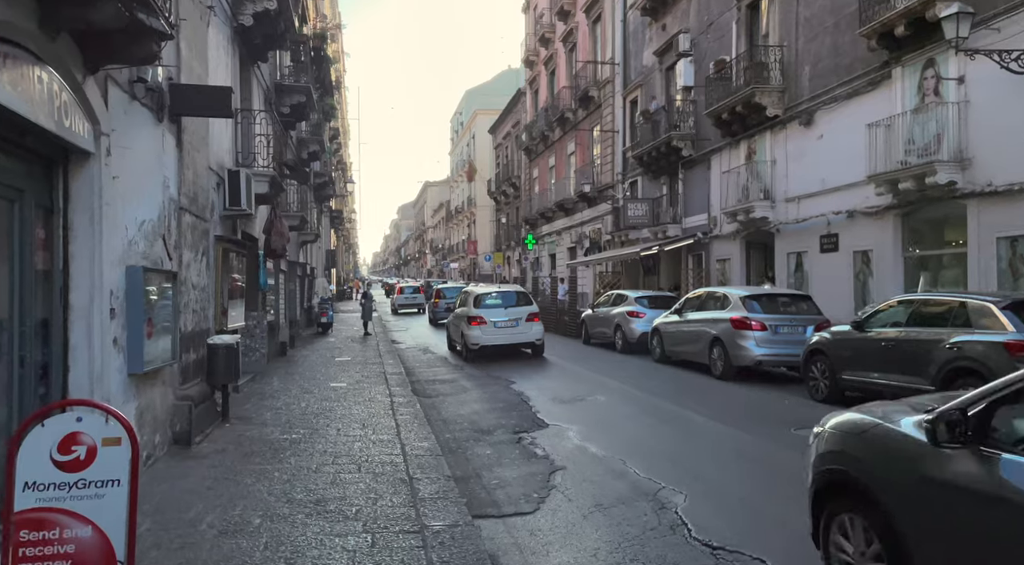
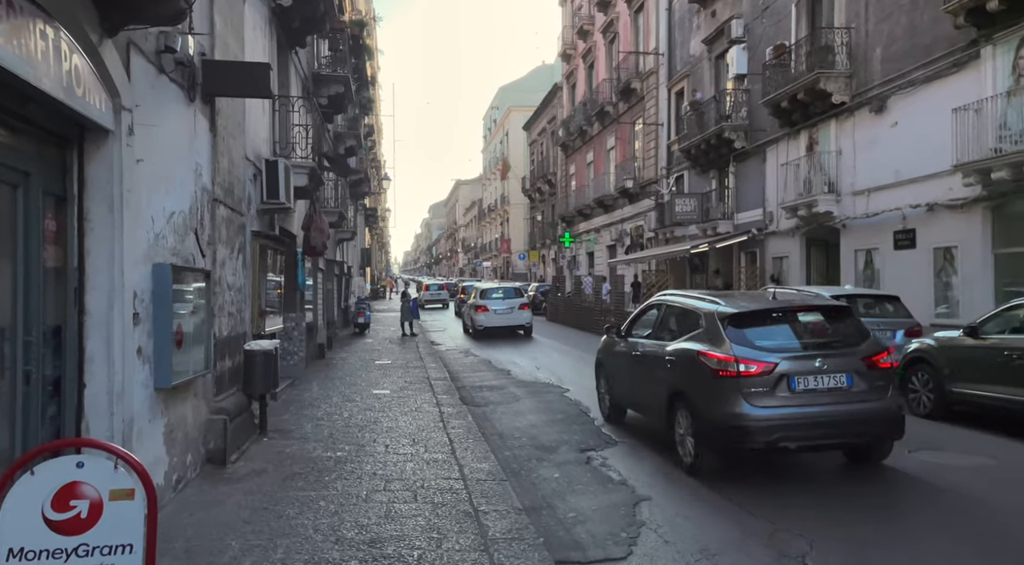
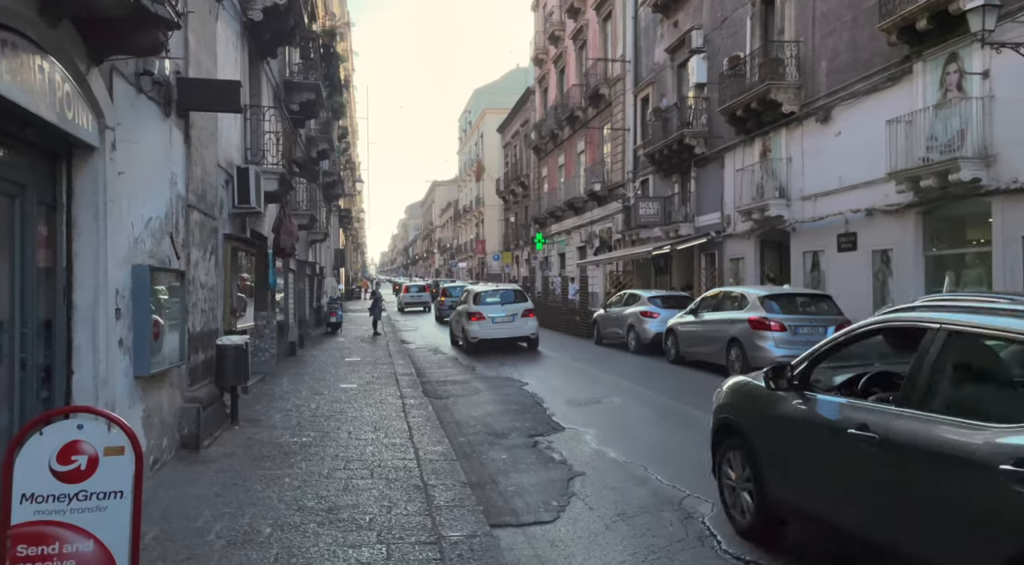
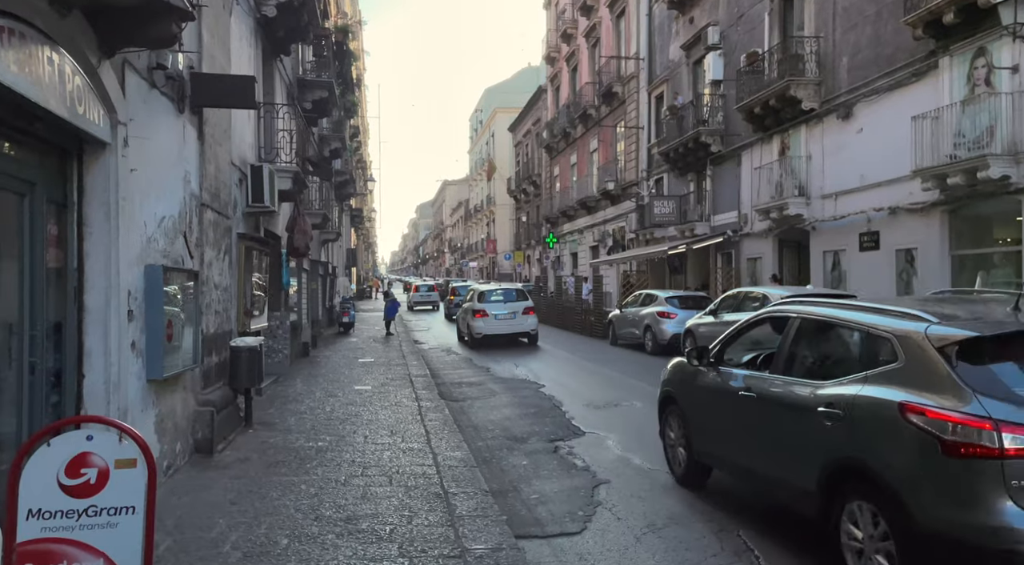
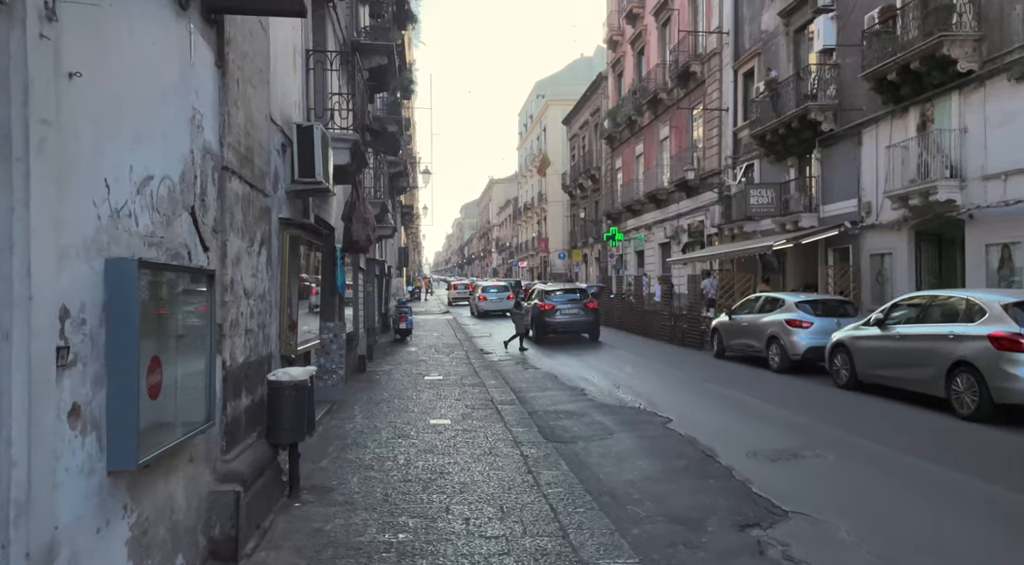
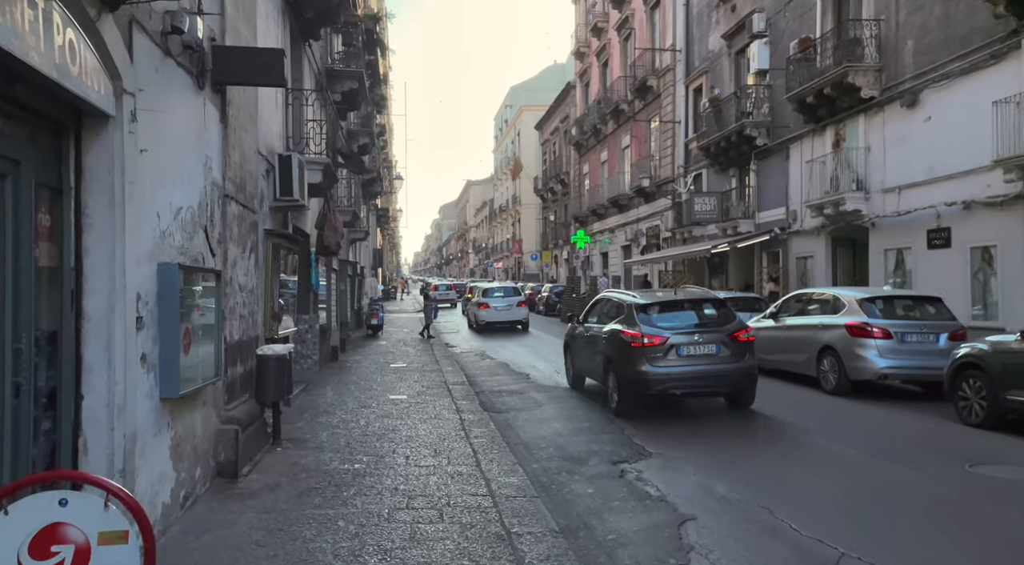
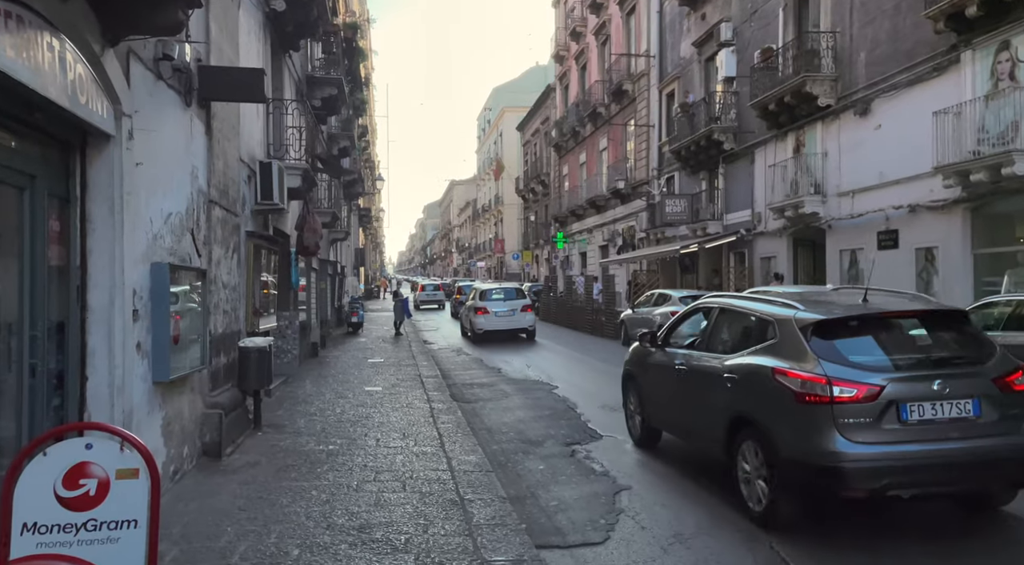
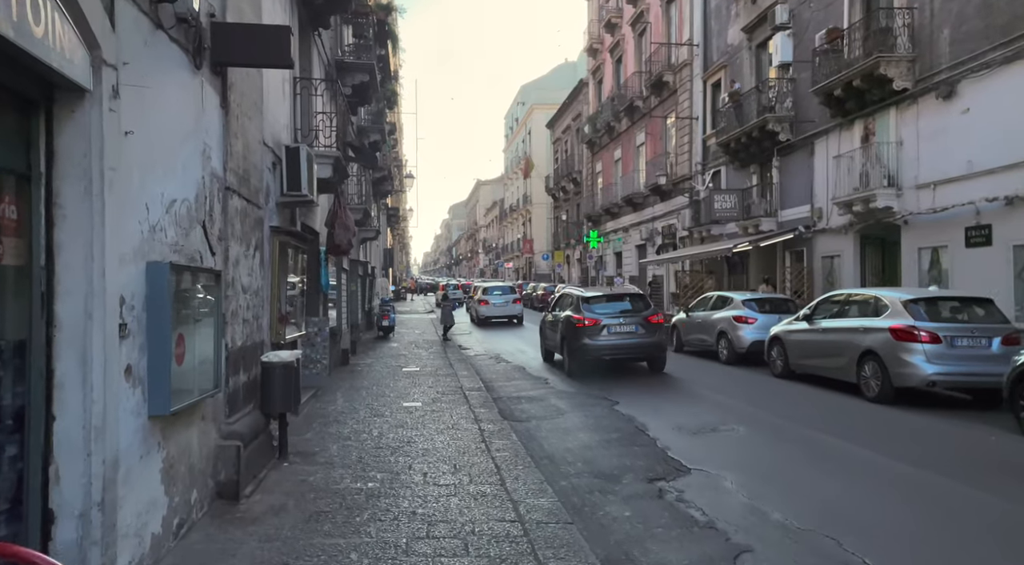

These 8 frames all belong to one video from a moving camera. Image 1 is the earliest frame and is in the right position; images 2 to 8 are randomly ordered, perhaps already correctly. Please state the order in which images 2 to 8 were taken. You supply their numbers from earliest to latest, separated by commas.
3, 4, 7, 2, 6, 8, 5
